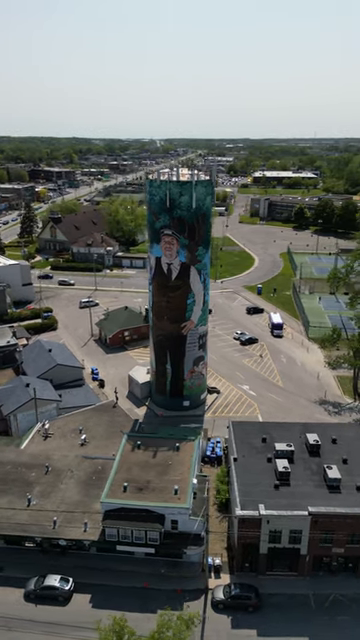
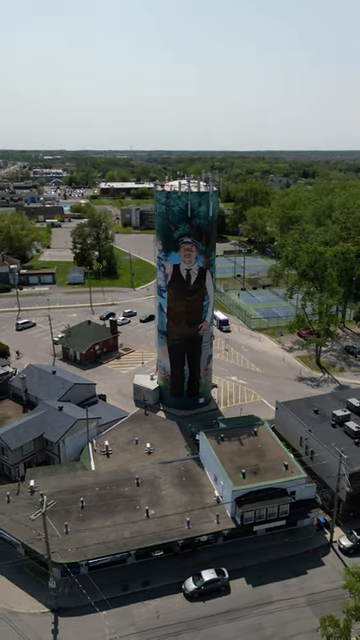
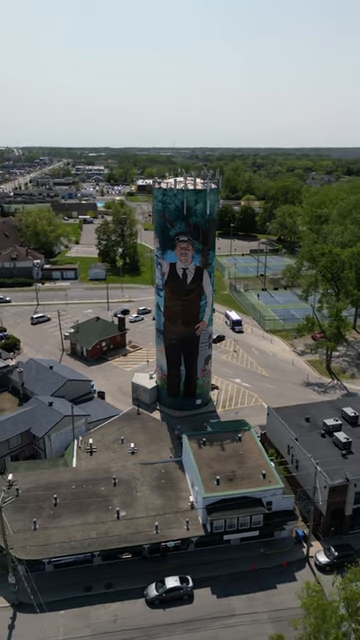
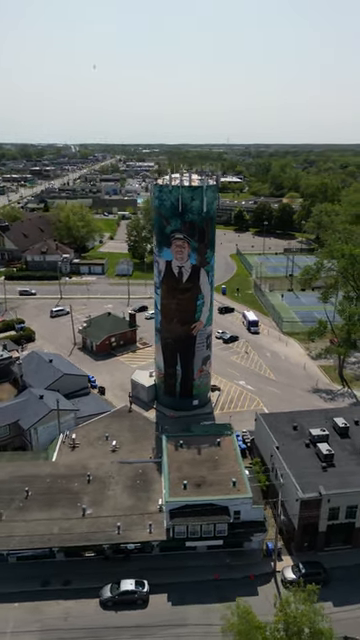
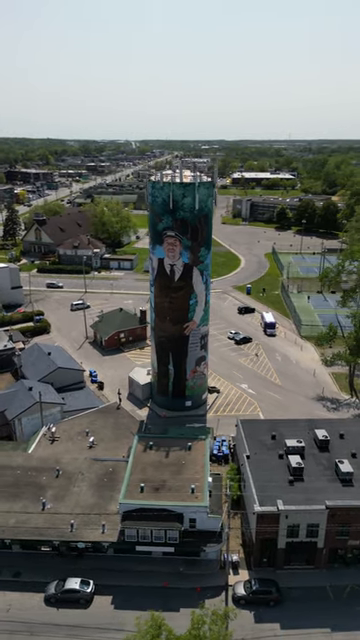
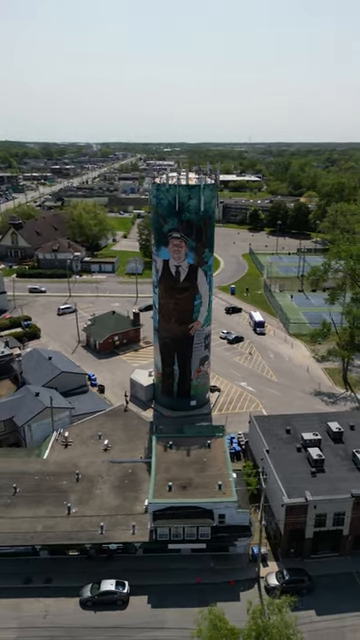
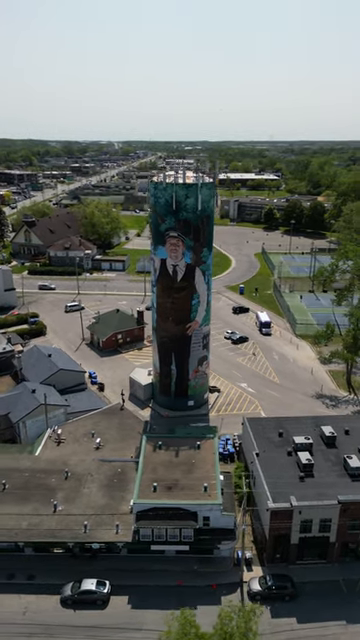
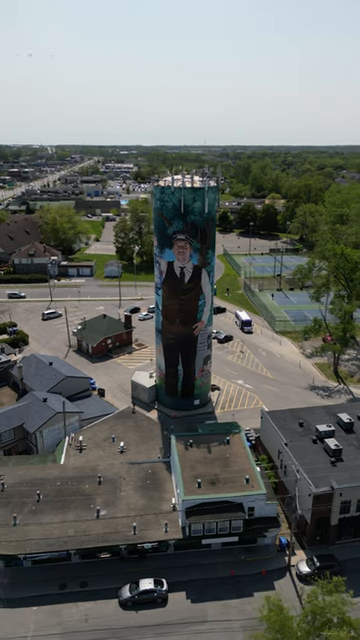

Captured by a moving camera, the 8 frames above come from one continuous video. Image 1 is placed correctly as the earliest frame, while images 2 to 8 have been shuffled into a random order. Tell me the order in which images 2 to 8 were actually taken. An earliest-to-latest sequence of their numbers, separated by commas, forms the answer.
5, 7, 6, 4, 8, 3, 2
